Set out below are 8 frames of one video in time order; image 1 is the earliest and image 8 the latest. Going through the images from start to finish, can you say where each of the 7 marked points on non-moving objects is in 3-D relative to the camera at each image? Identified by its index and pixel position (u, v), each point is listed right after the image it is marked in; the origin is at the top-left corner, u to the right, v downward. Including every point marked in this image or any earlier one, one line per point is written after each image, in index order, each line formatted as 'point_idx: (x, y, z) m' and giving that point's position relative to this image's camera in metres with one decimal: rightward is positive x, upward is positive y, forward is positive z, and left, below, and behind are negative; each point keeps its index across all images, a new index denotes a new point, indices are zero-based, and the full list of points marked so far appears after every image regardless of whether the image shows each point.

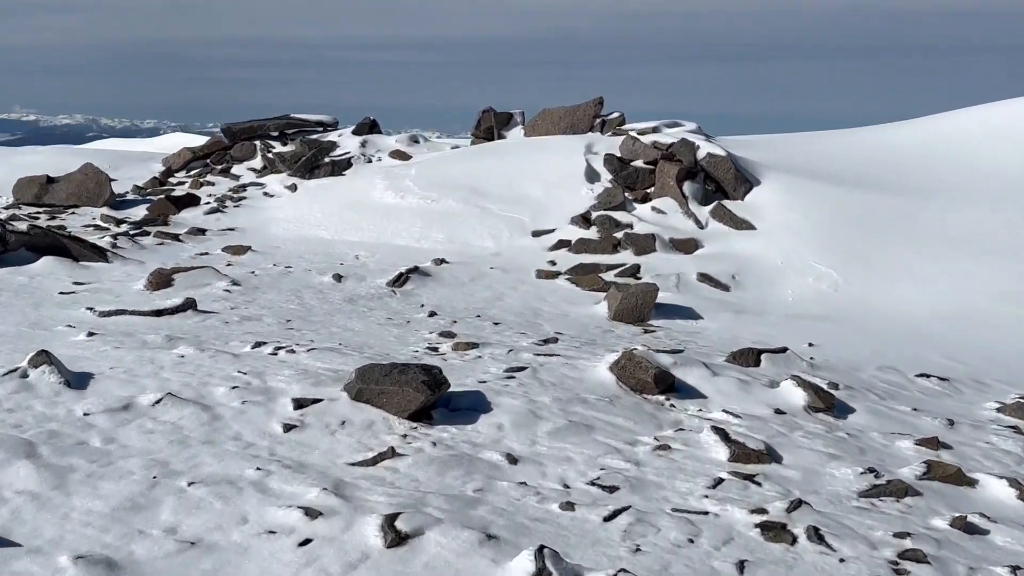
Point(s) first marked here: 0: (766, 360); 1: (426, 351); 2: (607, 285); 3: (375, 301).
0: (+3.7, -1.1, +14.8) m
1: (-1.2, -0.9, +14.3) m
2: (+1.8, 0.0, +19.1) m
3: (-2.4, -0.2, +17.6) m
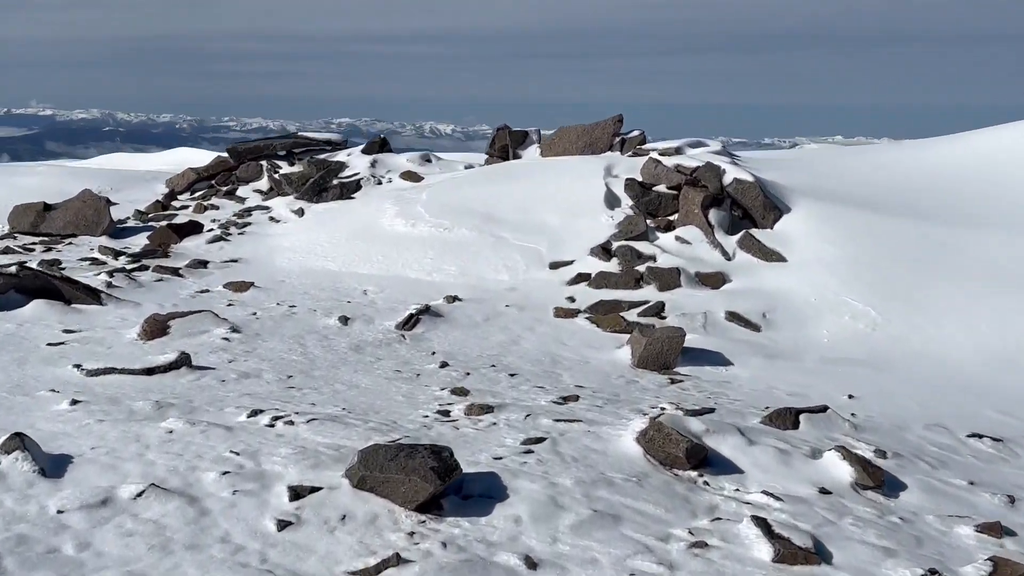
0: (+4.0, -1.8, +13.7) m
1: (-1.0, -1.7, +13.2) m
2: (+2.1, -0.7, +17.9) m
3: (-2.1, -1.0, +16.6) m
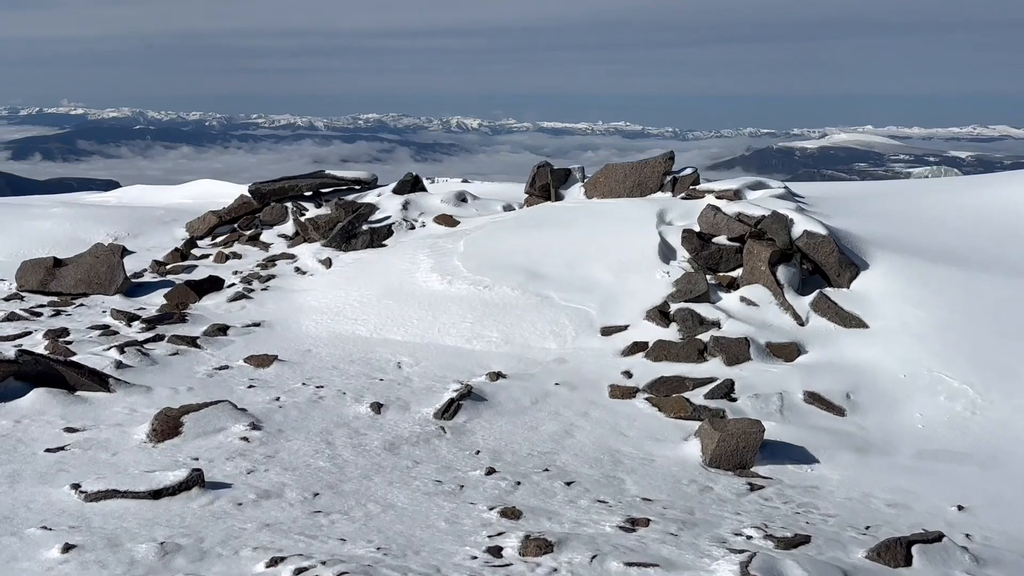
0: (+4.7, -3.1, +11.6) m
1: (-0.3, -3.0, +11.3) m
2: (+2.9, -2.0, +15.9) m
3: (-1.3, -2.3, +14.7) m
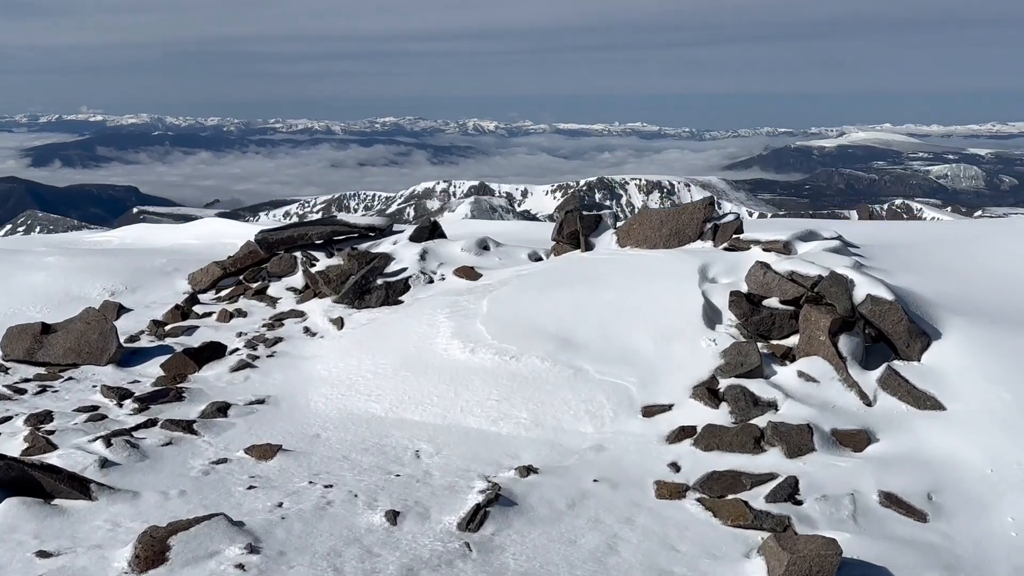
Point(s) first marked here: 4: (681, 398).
0: (+5.1, -4.3, +9.6) m
1: (+0.1, -4.3, +9.4) m
2: (+3.4, -3.2, +13.9) m
3: (-0.9, -3.6, +12.8) m
4: (+2.9, -1.9, +17.0) m
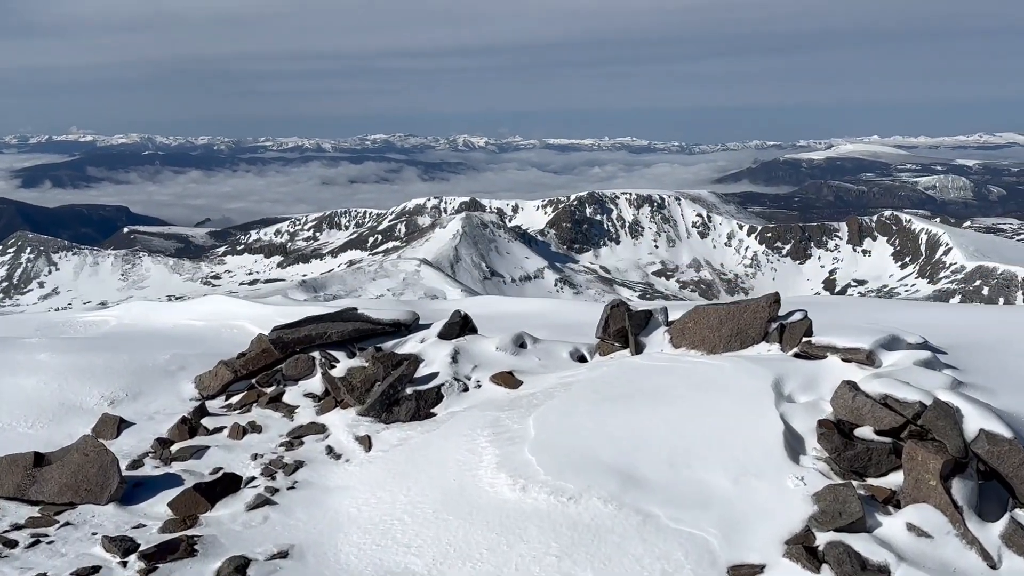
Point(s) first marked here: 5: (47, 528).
0: (+6.2, -6.3, +7.3) m
1: (+1.2, -6.3, +7.1) m
2: (+4.4, -5.2, +11.7) m
3: (+0.1, -5.6, +10.4) m
4: (+3.8, -3.9, +14.7) m
5: (-7.7, -4.0, +16.7) m
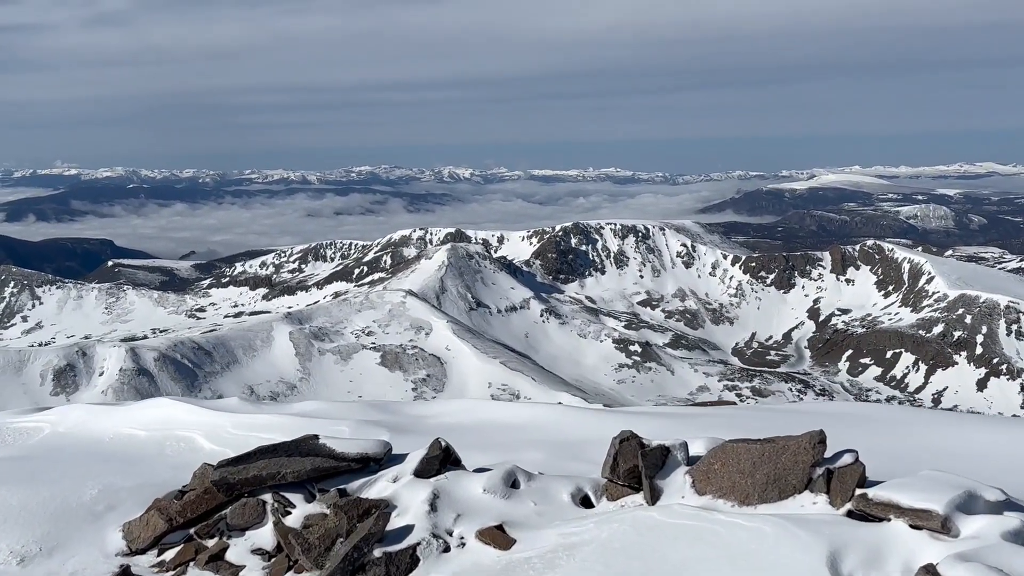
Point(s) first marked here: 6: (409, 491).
0: (+6.2, -8.1, +3.7) m
1: (+1.2, -8.1, +3.4) m
2: (+4.4, -7.2, +8.0) m
3: (+0.1, -7.6, +6.8) m
4: (+3.8, -6.0, +11.2) m
5: (-7.8, -6.2, +13.0) m
6: (-1.8, -3.7, +18.0) m
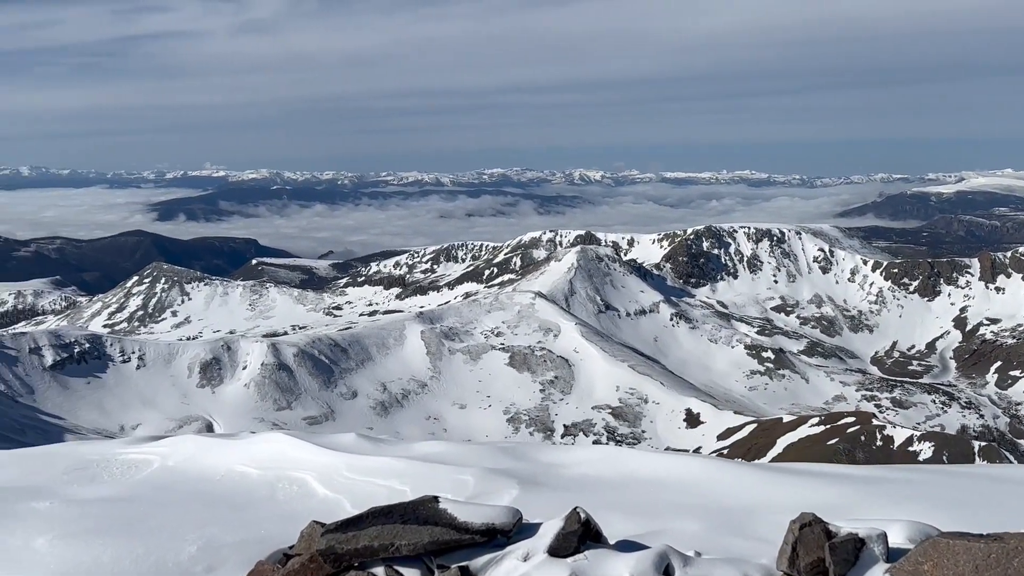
0: (+6.5, -8.9, 0.0) m
1: (+1.6, -8.8, +0.3) m
2: (+5.3, -8.0, +4.5) m
3: (+0.9, -8.3, +3.8) m
4: (+5.1, -6.8, +7.7) m
5: (-6.1, -6.8, +11.0) m
6: (+0.5, -4.4, +15.2) m
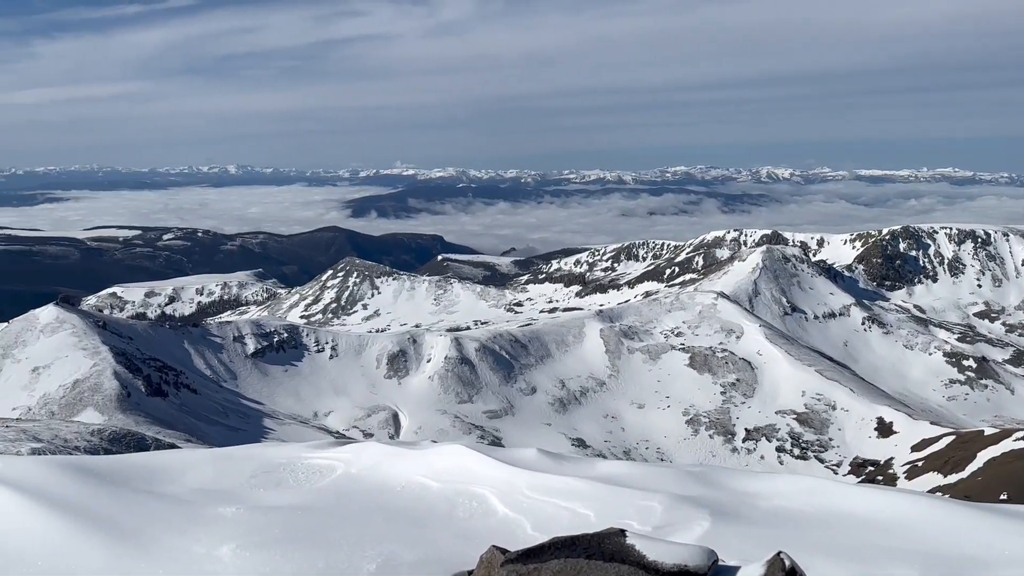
0: (+6.3, -9.3, -2.4) m
1: (+1.5, -9.2, -1.2) m
2: (+5.9, -8.4, +2.3) m
3: (+1.5, -8.6, +2.4) m
4: (+6.3, -7.2, +5.5) m
5: (-4.1, -7.0, +10.7) m
6: (+3.1, -4.7, +13.7) m
